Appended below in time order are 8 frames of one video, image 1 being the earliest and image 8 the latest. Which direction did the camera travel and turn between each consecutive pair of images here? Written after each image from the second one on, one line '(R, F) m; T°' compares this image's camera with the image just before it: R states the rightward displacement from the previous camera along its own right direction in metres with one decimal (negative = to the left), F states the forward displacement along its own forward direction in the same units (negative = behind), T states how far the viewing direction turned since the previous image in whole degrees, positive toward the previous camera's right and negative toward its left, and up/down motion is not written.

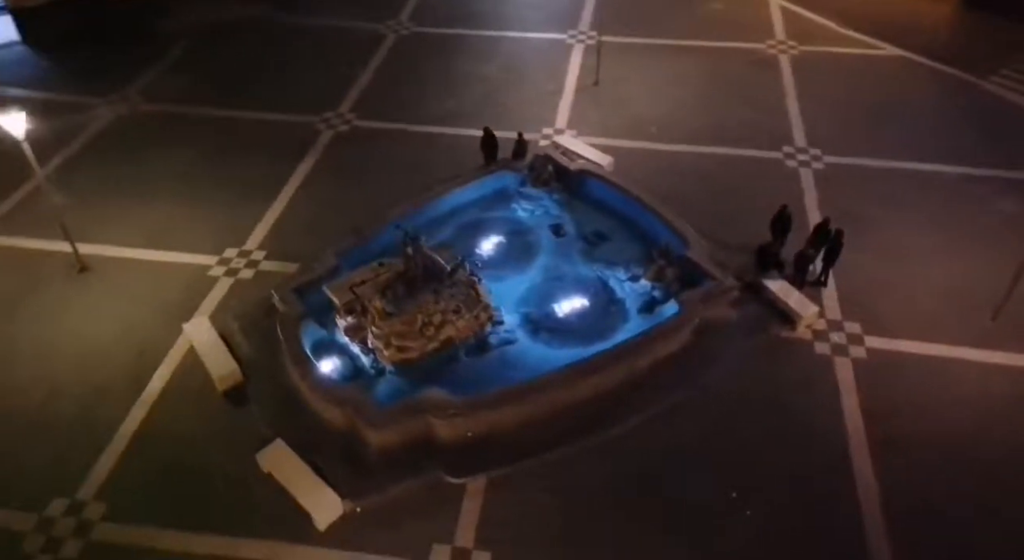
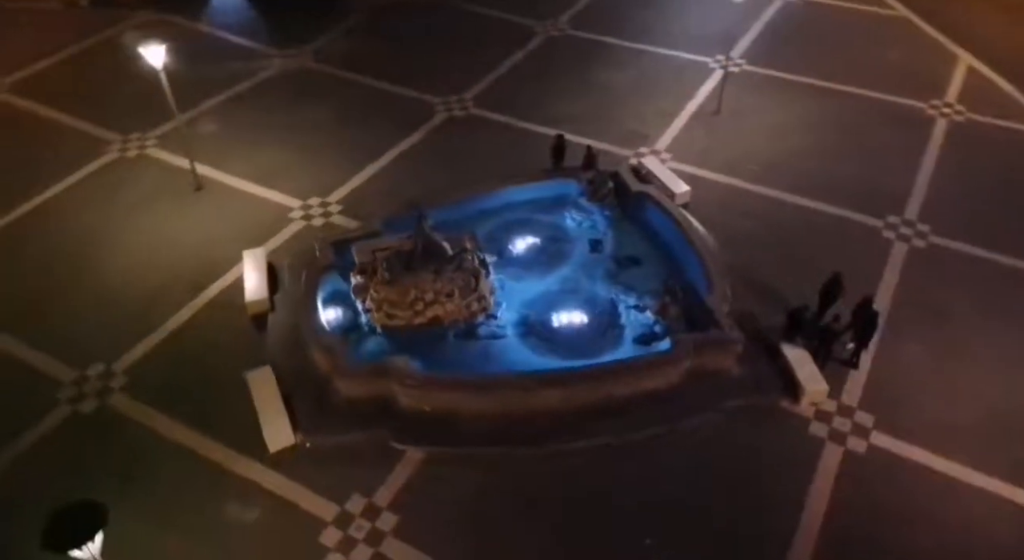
(+0.5, 0.0) m; -14°
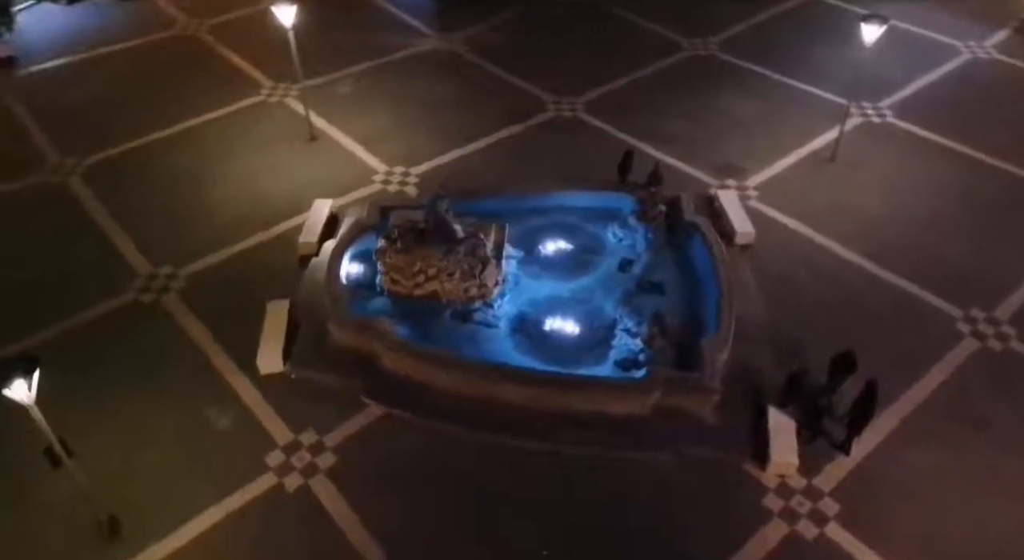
(+0.5, 0.0) m; -13°
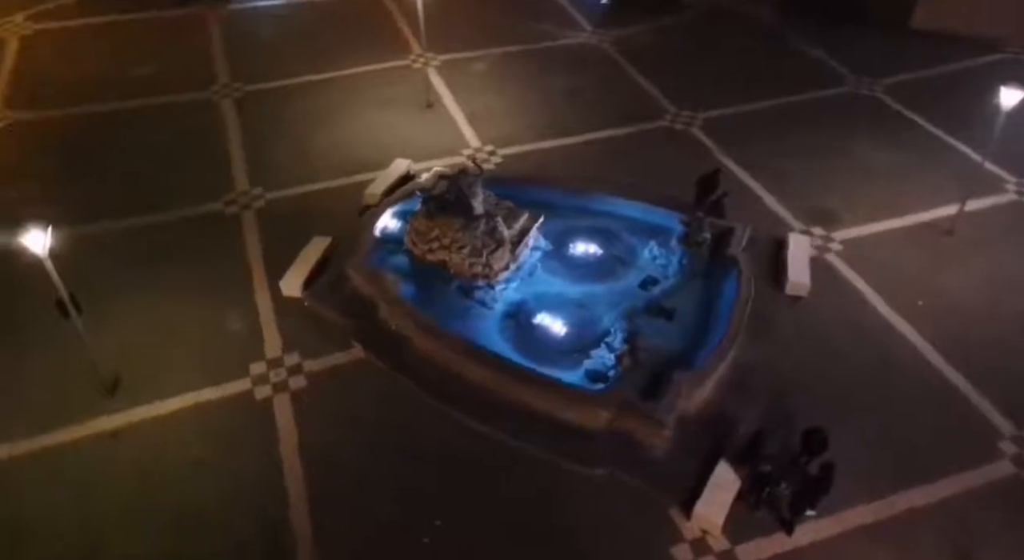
(+0.5, 0.0) m; -14°
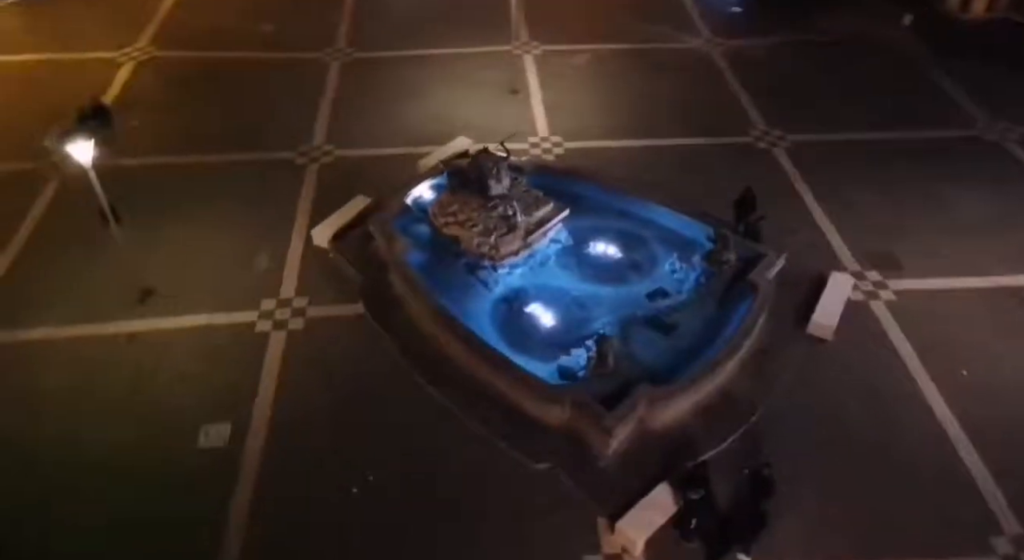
(+0.4, 0.0) m; -11°
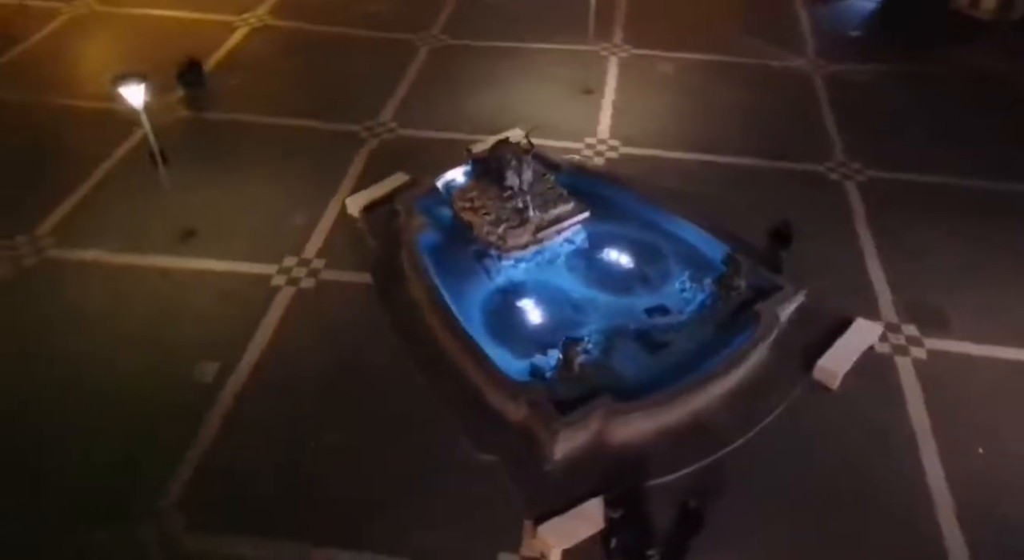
(+0.3, 0.0) m; -9°
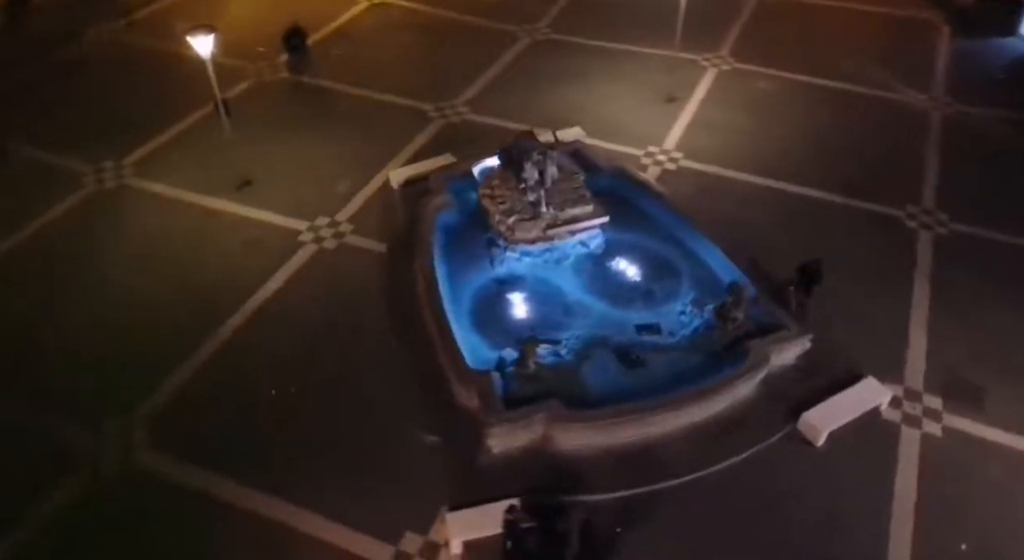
(+0.4, 0.0) m; -10°
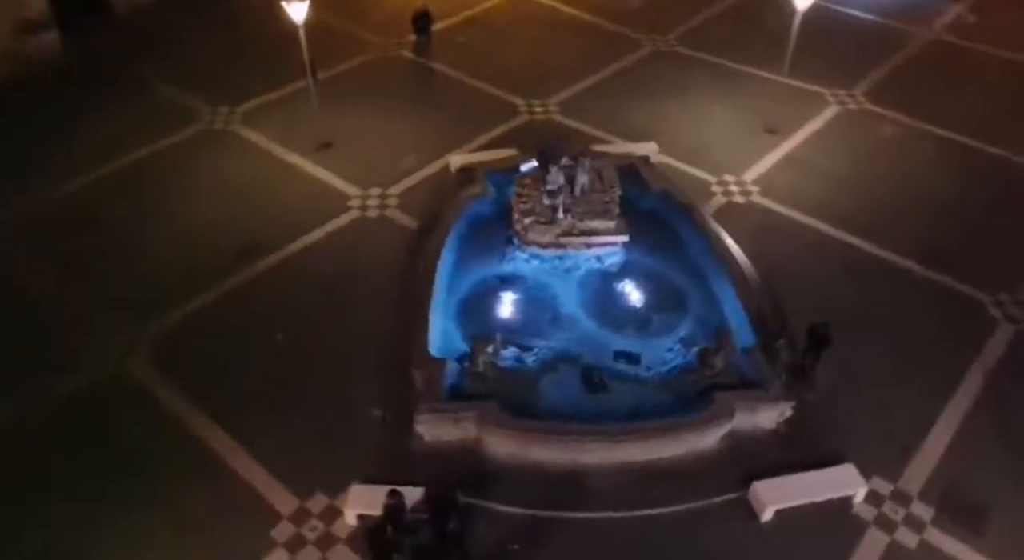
(+0.5, 0.0) m; -13°
